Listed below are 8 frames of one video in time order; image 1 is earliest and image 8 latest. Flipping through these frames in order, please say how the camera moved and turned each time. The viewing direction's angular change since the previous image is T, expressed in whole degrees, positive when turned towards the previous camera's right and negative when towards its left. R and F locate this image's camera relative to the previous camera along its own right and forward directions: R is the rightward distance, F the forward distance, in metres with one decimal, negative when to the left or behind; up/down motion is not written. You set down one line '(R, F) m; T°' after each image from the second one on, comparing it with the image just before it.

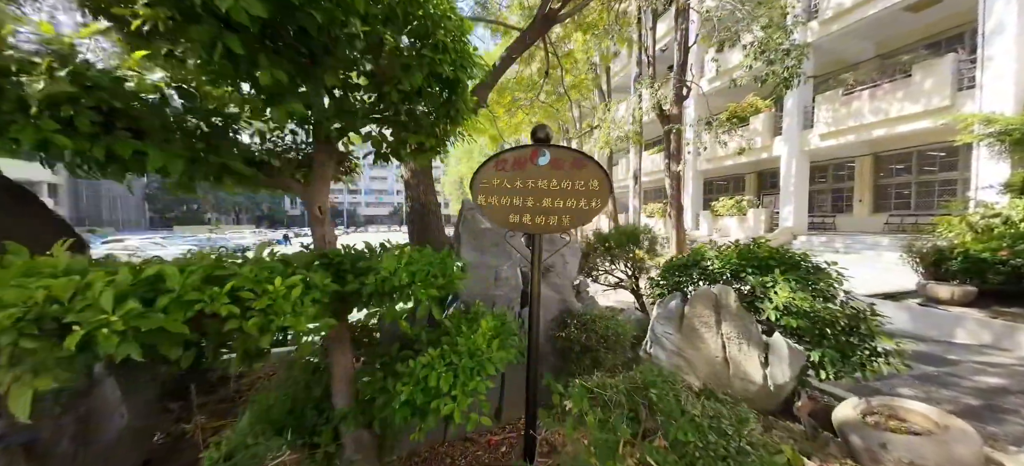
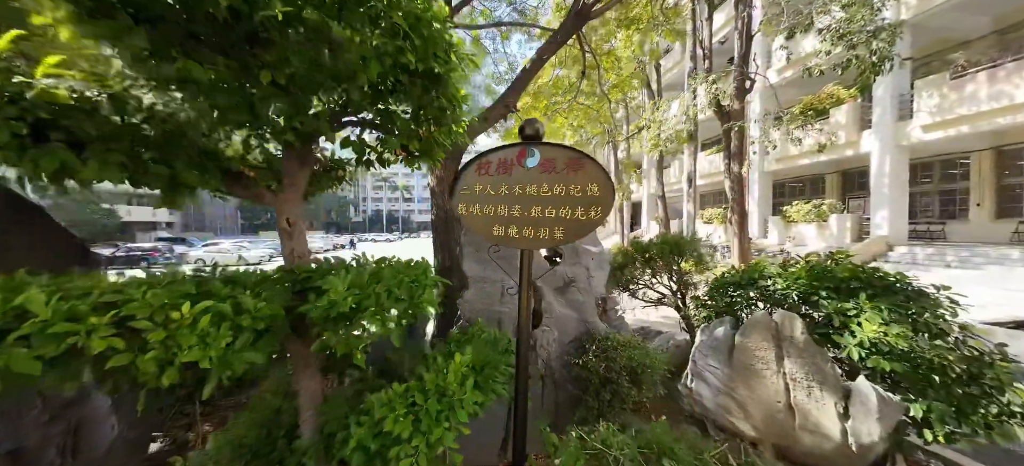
(+0.4, +0.4) m; -8°
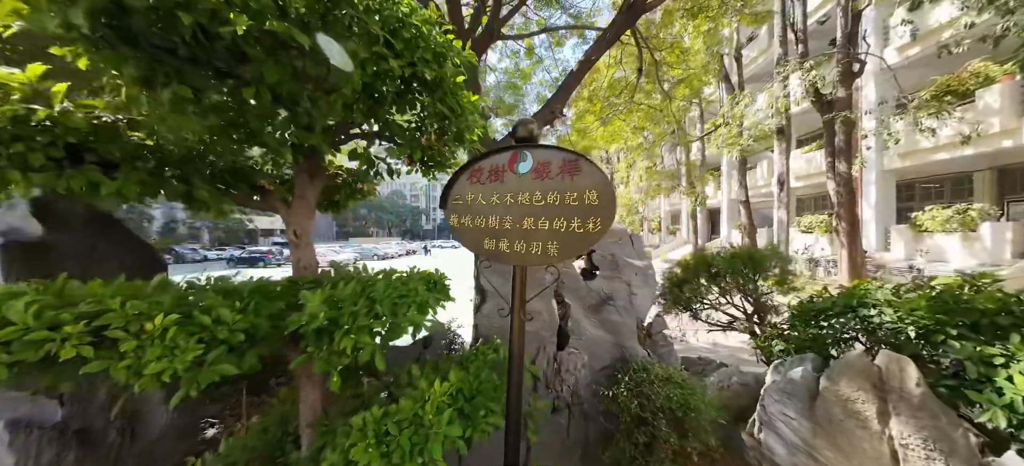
(+0.4, +0.3) m; -12°
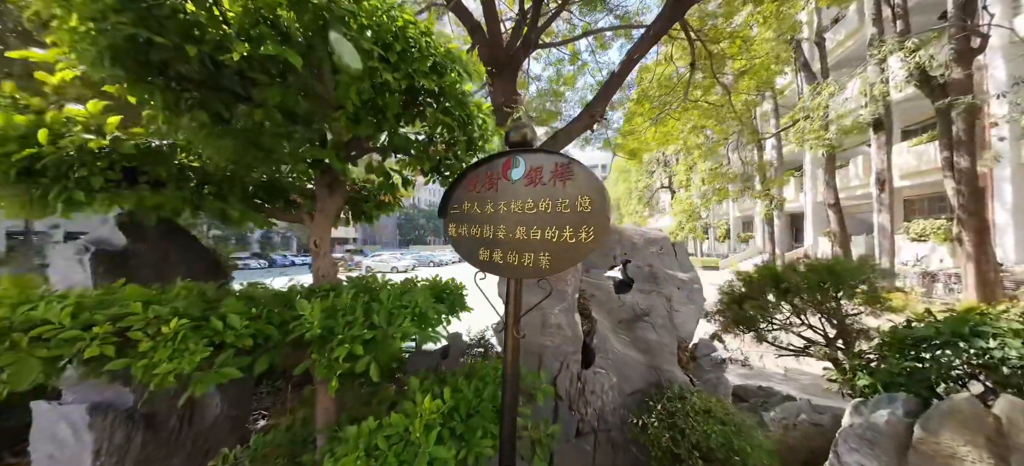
(+0.3, +0.1) m; -10°
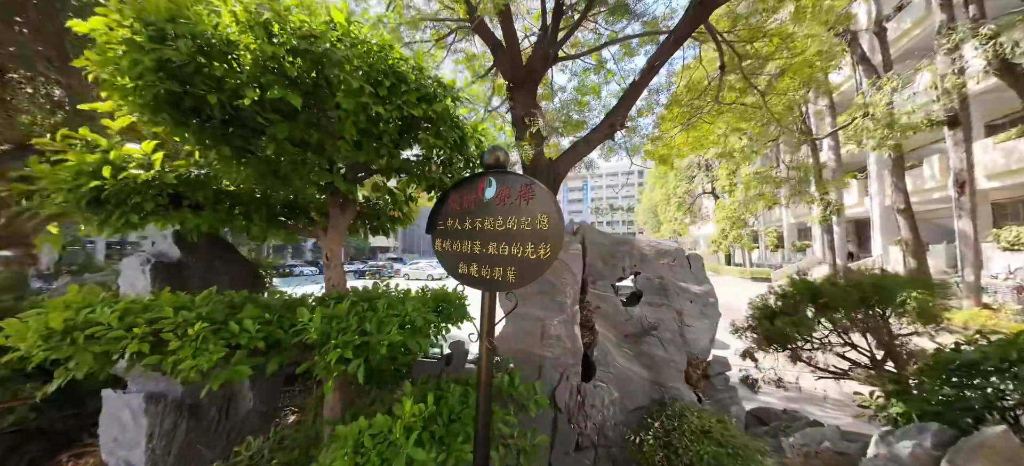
(+0.3, 0.0) m; -6°
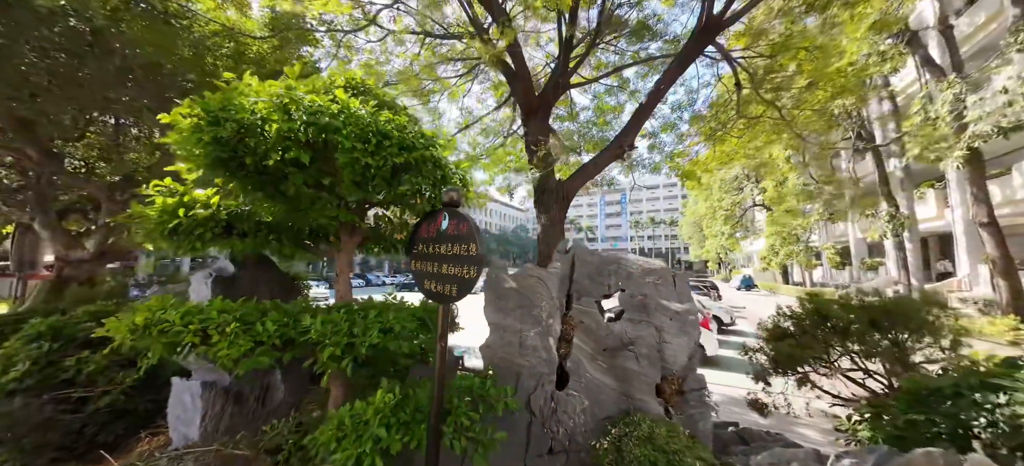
(+0.5, -0.3) m; -7°
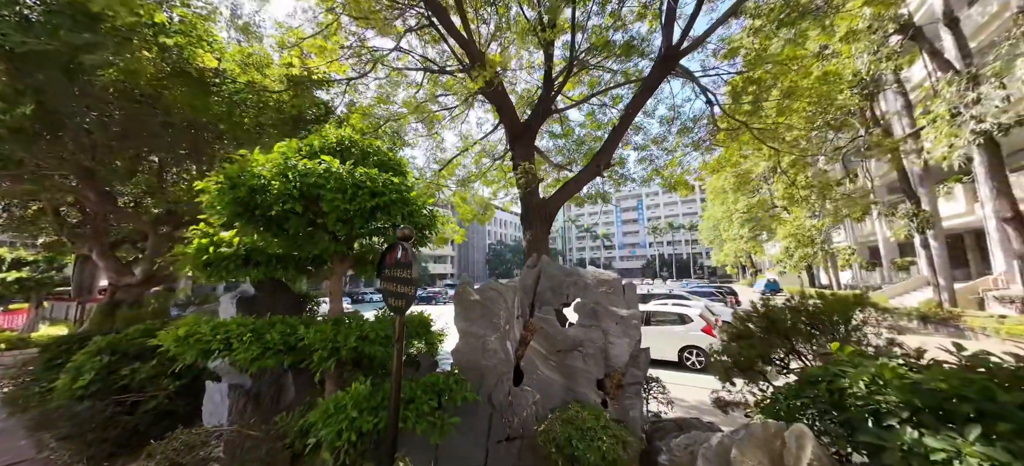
(+0.6, -0.6) m; -3°
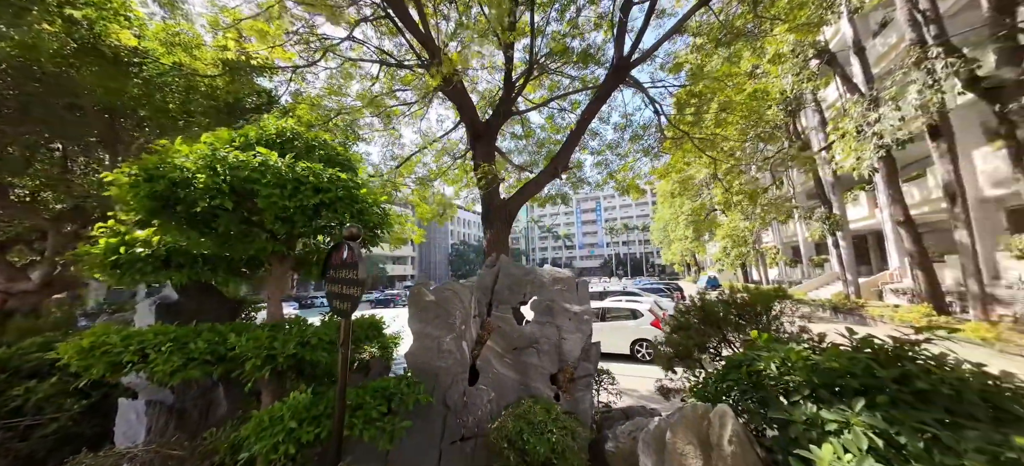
(0.0, 0.0) m; +7°
